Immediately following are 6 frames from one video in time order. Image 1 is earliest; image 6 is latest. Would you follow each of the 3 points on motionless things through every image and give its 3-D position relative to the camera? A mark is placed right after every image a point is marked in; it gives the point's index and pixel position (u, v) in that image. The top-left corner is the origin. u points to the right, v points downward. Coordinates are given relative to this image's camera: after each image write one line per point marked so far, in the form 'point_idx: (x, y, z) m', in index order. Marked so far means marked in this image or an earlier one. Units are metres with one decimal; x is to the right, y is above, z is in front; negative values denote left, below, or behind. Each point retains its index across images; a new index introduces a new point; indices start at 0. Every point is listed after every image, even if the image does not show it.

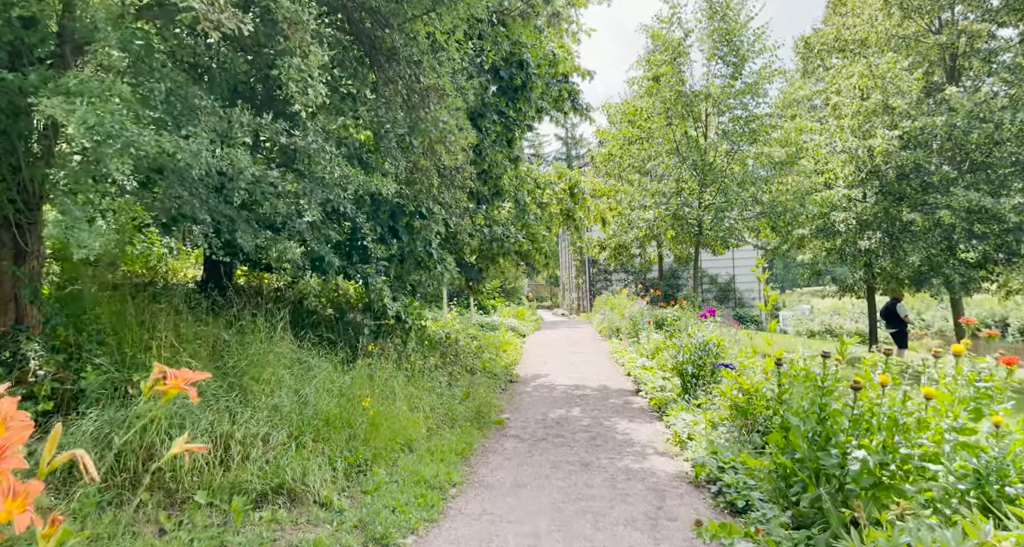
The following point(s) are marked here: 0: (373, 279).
0: (-1.4, 0.0, +6.8) m
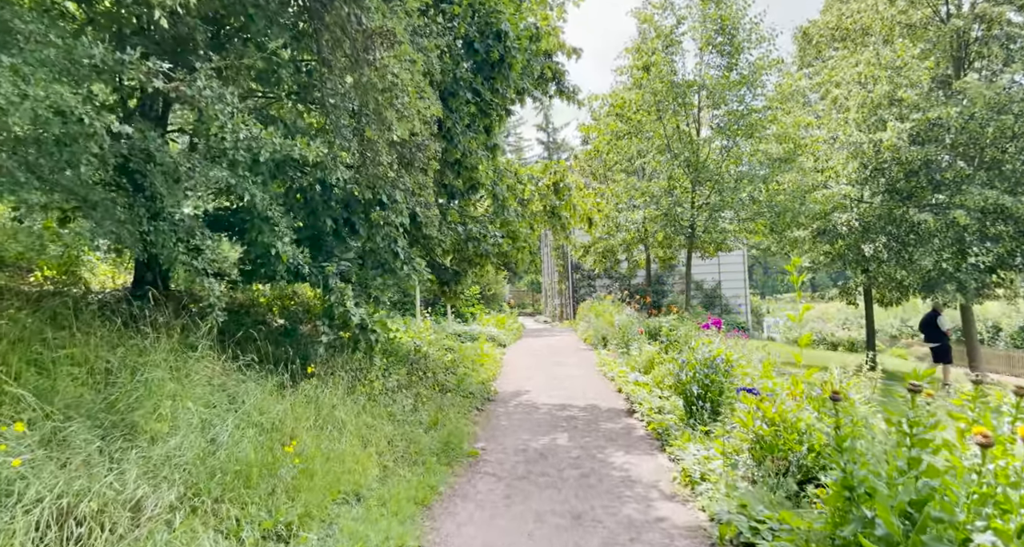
0: (-1.6, -0.1, +5.7) m
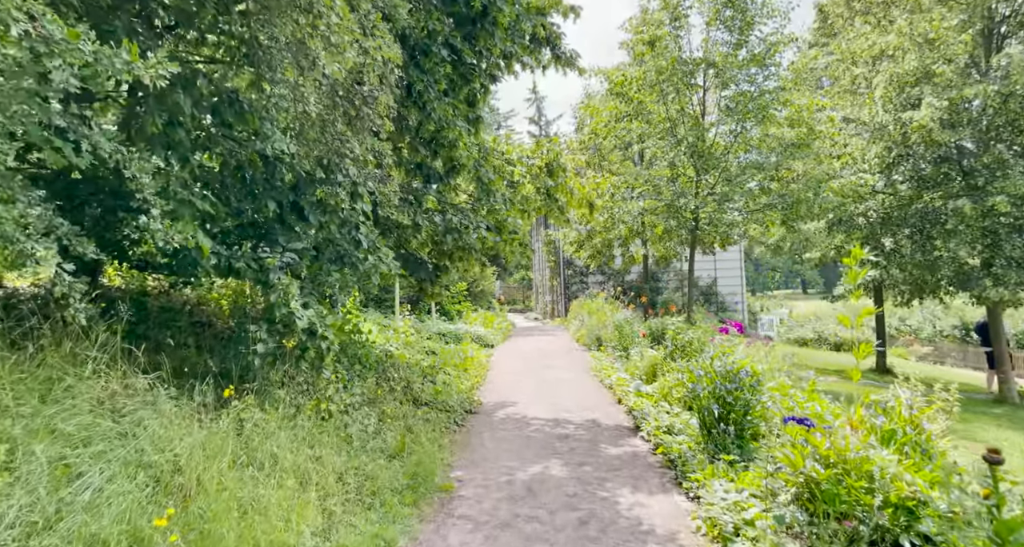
0: (-1.7, 0.0, +4.6) m
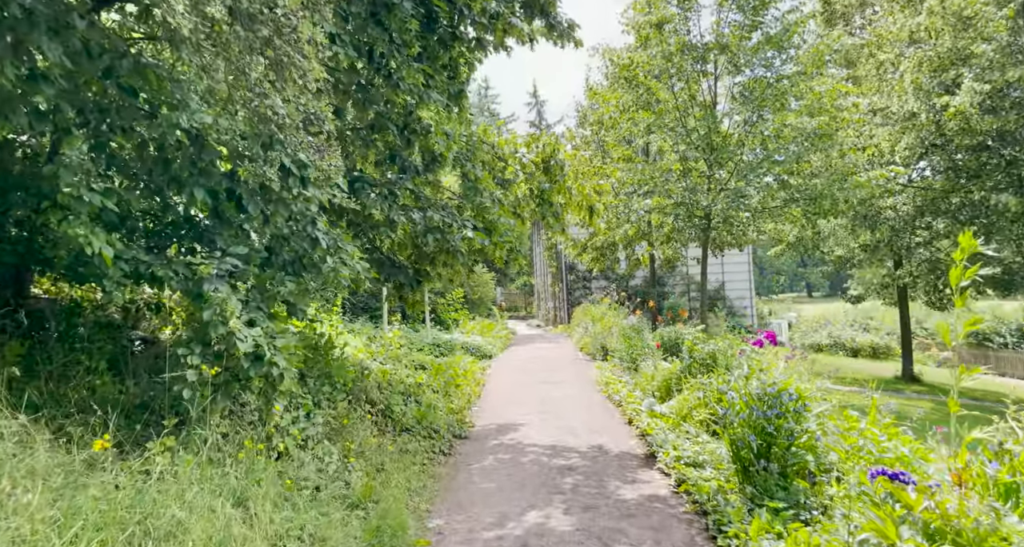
0: (-1.8, -0.1, +3.7) m
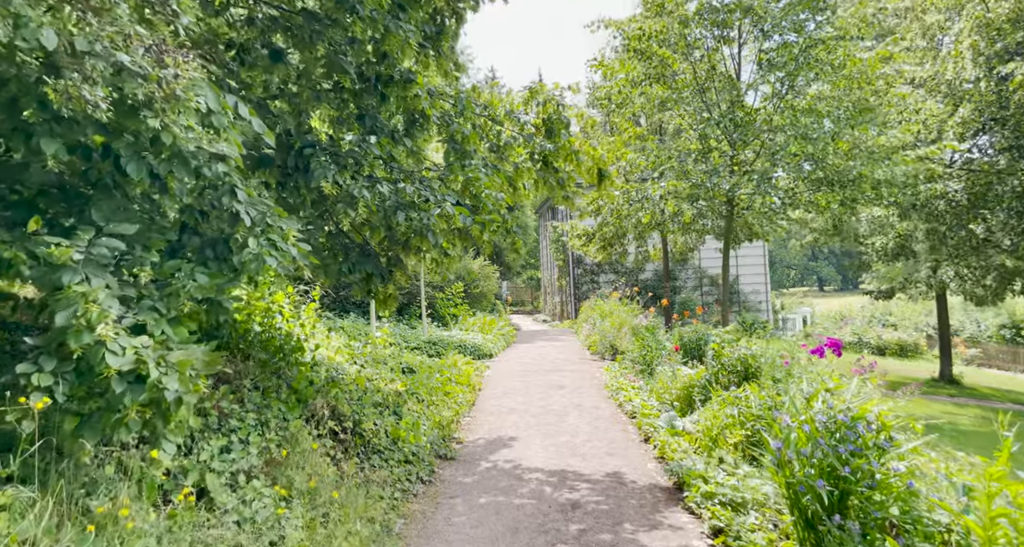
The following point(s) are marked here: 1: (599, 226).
0: (-1.9, 0.0, +2.7) m
1: (+1.8, +1.0, +13.0) m
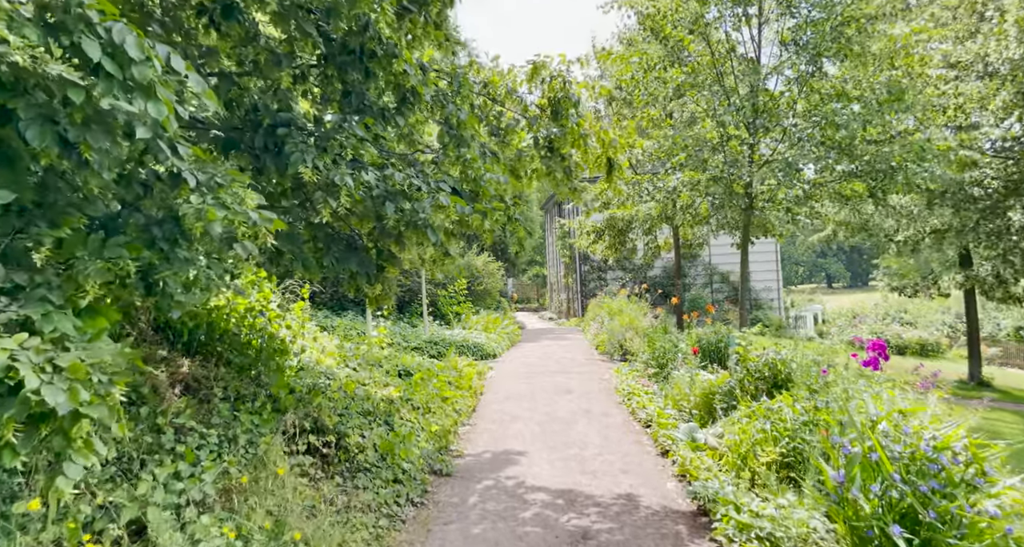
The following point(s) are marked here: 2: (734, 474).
0: (-1.9, 0.0, +2.1) m
1: (+1.9, +1.0, +12.4) m
2: (+1.5, -1.3, +4.3) m
